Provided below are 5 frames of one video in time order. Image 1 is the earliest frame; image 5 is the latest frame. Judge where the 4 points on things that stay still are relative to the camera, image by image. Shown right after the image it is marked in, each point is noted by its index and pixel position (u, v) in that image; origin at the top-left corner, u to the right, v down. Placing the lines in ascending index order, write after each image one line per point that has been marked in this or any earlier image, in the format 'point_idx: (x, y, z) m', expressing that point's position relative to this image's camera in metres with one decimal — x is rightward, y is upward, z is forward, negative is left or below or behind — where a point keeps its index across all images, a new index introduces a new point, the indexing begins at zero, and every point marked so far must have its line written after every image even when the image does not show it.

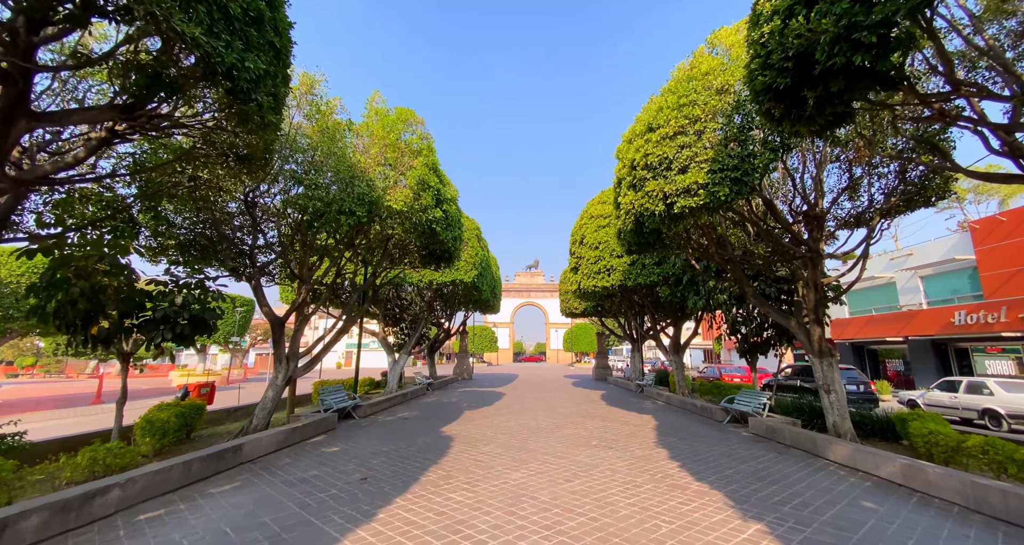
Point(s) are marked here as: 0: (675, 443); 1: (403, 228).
0: (+2.8, -2.9, +7.0) m
1: (-2.0, +0.8, +7.4) m
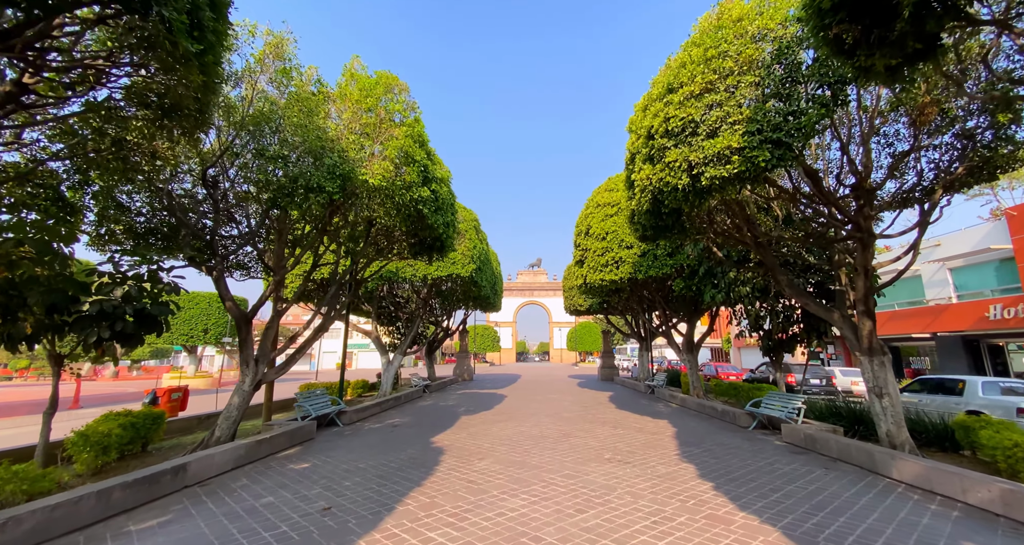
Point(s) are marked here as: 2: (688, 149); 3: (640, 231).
0: (+2.8, -2.7, +6.1) m
1: (-2.0, +1.0, +6.4) m
2: (+2.3, +1.6, +5.4) m
3: (+2.4, +0.8, +7.7) m
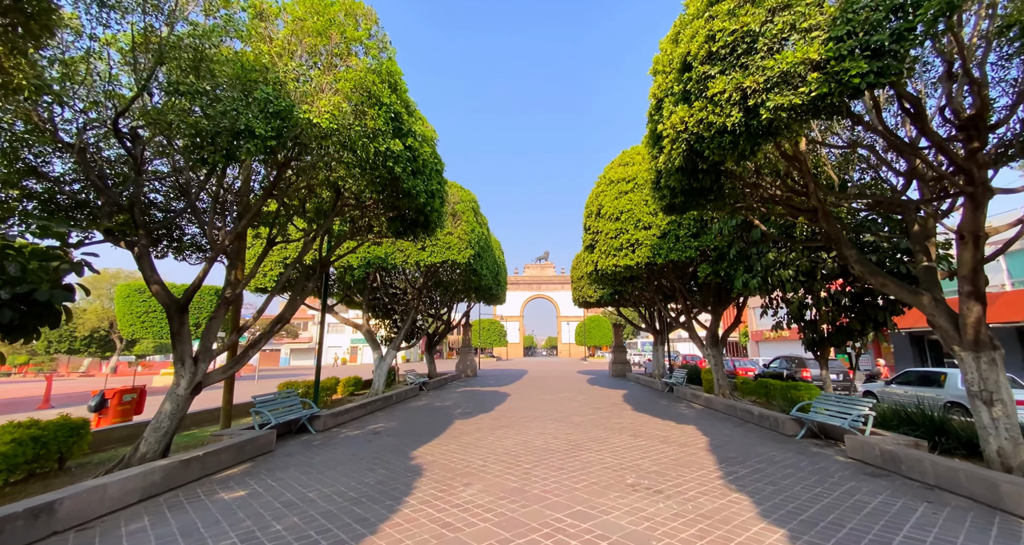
0: (+2.8, -2.4, +4.7) m
1: (-2.1, +1.3, +5.1) m
2: (+2.3, +2.0, +4.0) m
3: (+2.4, +1.1, +6.2) m
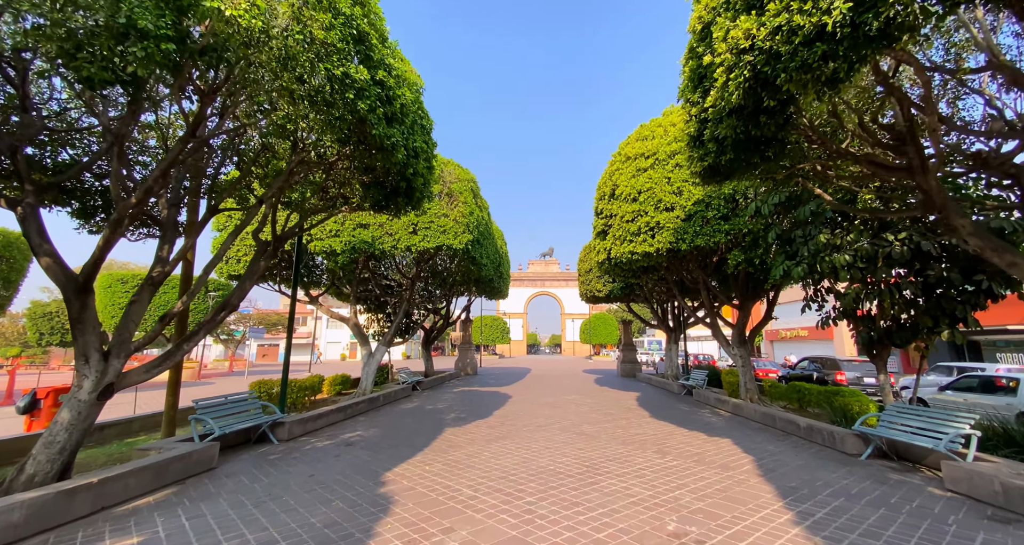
0: (+2.7, -2.1, +3.4) m
1: (-2.1, +1.6, +3.9) m
2: (+2.3, +2.2, +2.7) m
3: (+2.4, +1.4, +4.9) m
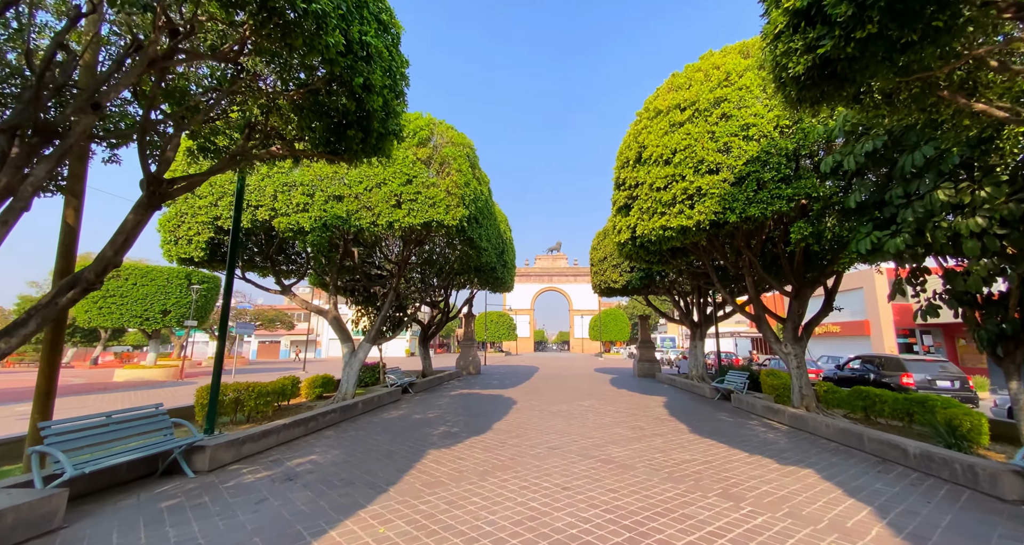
0: (+2.7, -1.8, +1.6) m
1: (-2.1, +2.0, +2.1) m
2: (+2.2, +2.6, +0.9) m
3: (+2.4, +1.7, +3.1) m
